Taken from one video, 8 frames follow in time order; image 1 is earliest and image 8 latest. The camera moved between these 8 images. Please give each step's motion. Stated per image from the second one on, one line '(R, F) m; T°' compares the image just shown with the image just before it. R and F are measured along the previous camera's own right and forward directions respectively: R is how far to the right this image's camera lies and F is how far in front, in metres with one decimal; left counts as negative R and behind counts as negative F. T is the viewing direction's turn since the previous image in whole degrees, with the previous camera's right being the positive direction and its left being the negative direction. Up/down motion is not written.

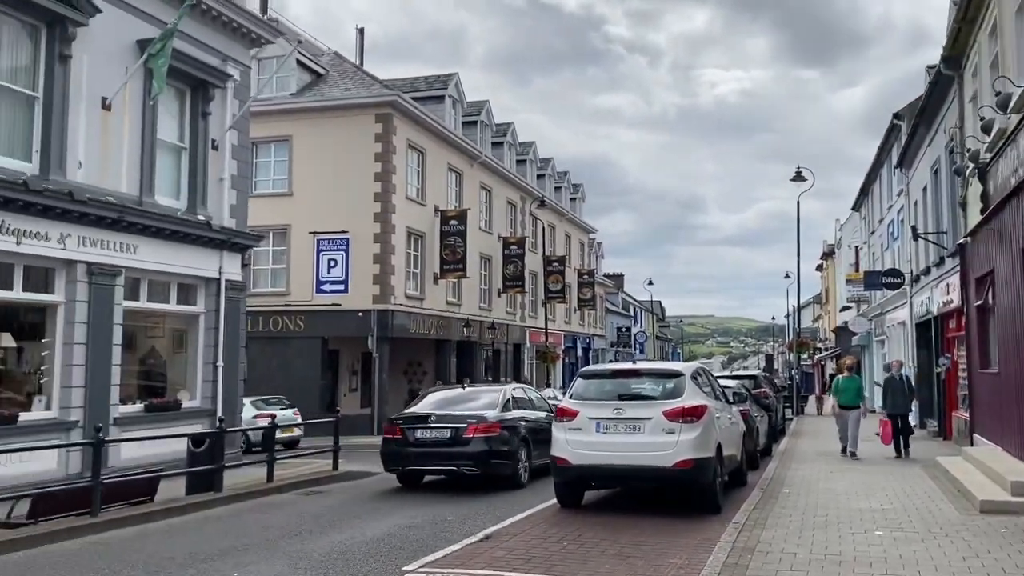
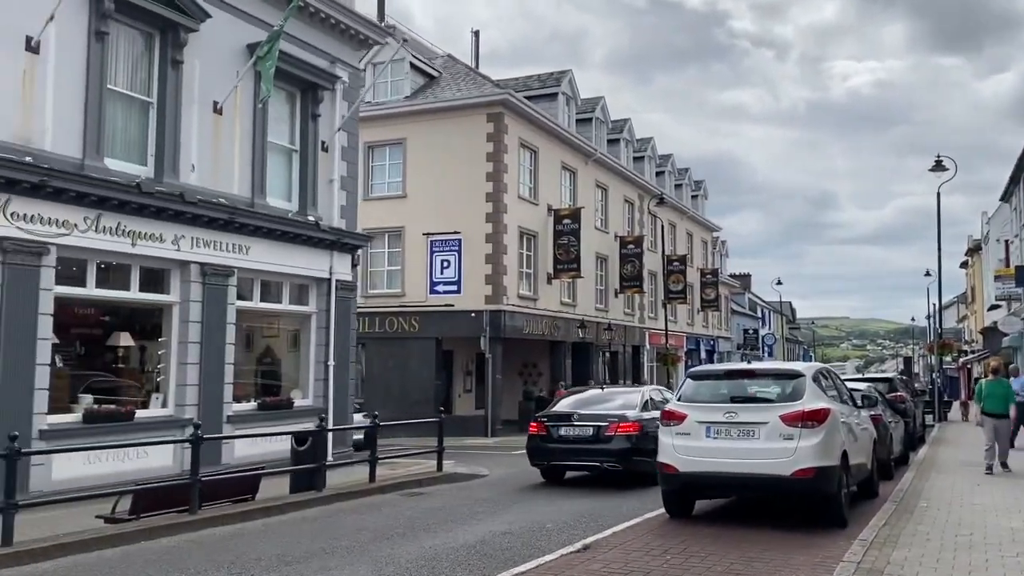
(+0.2, +0.5) m; -8°
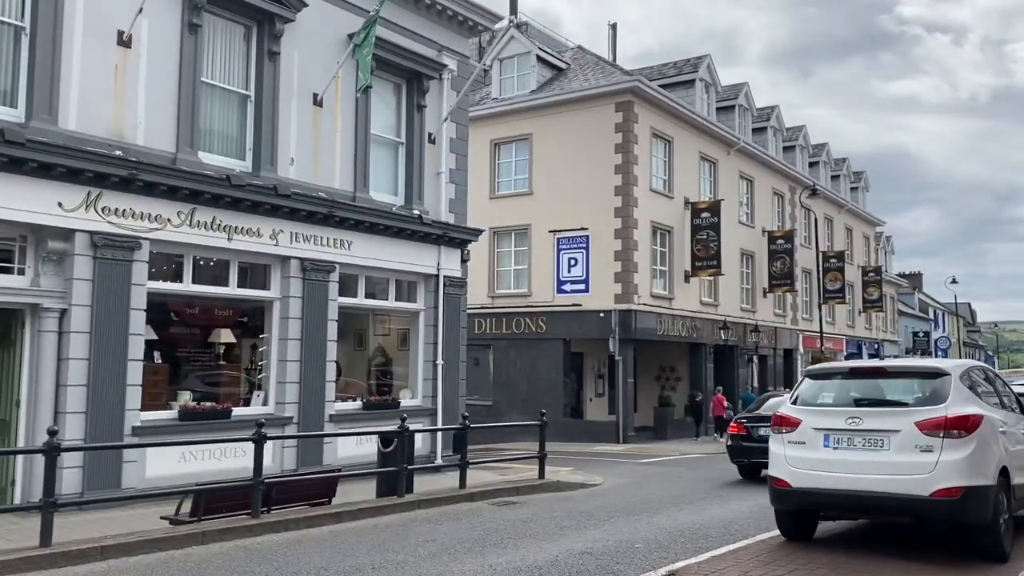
(+0.7, +1.1) m; -10°
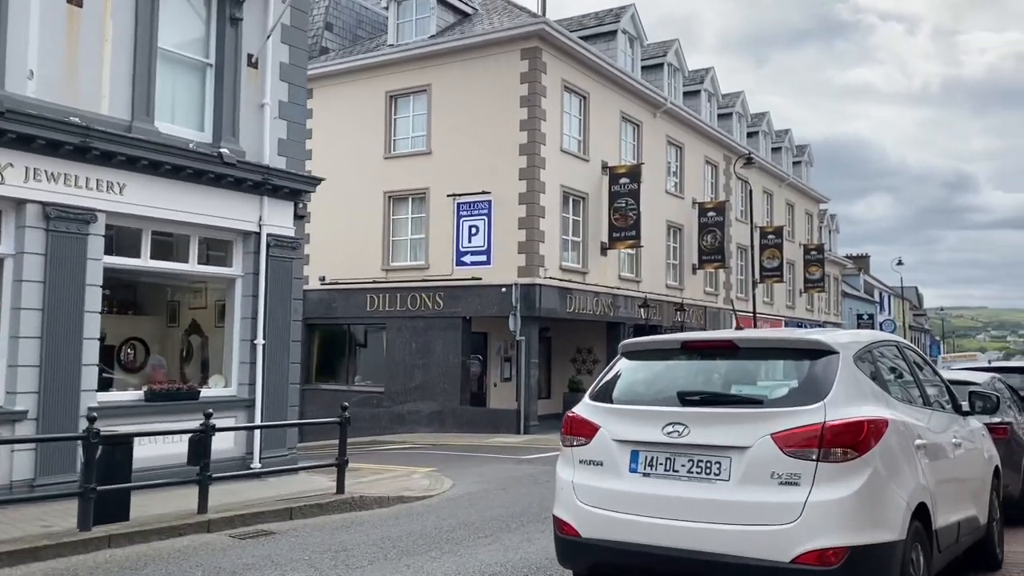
(+1.8, +2.9) m; +3°
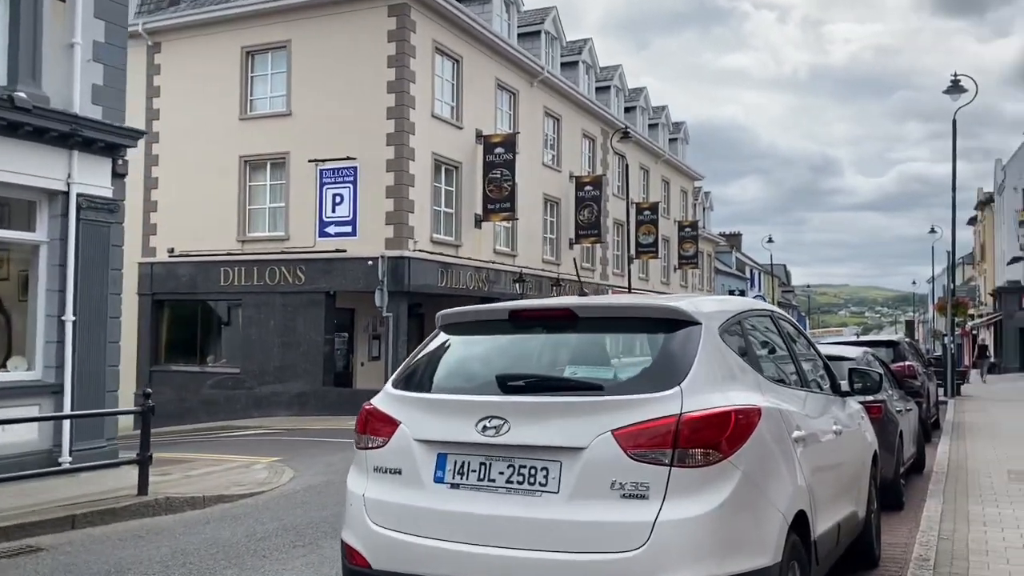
(+0.4, +1.0) m; +8°
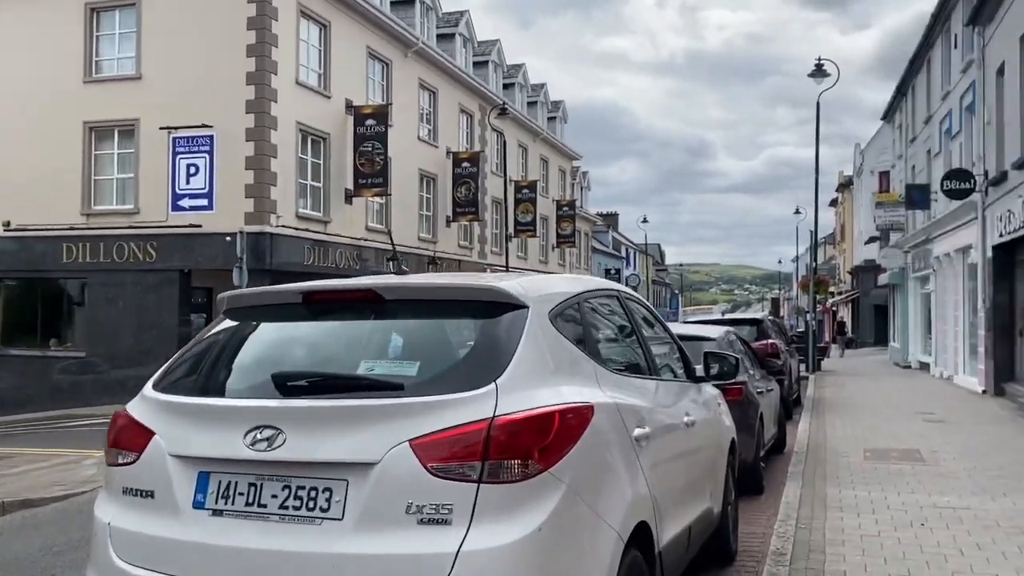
(+0.3, +0.6) m; +8°
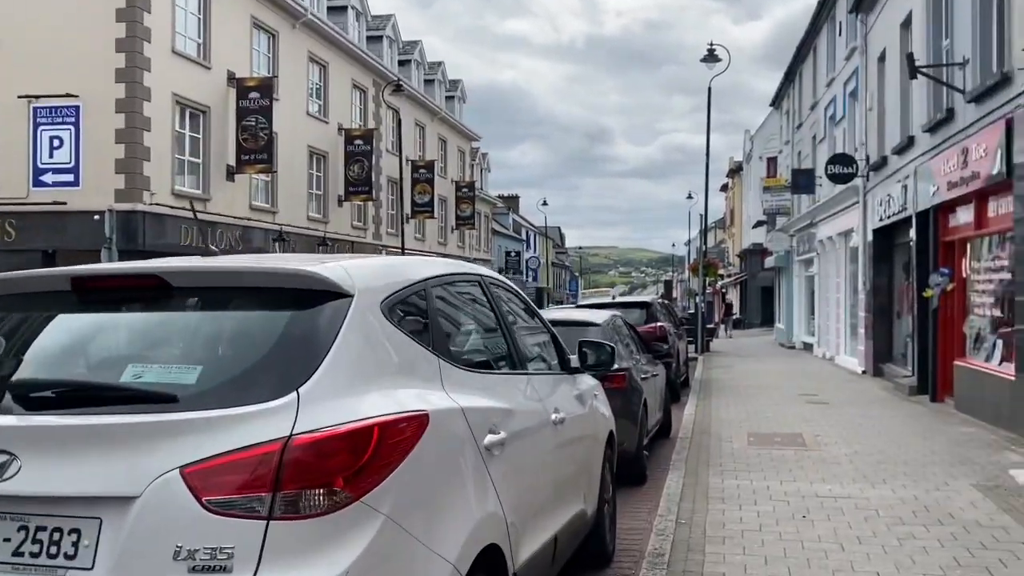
(+0.2, +0.4) m; +6°
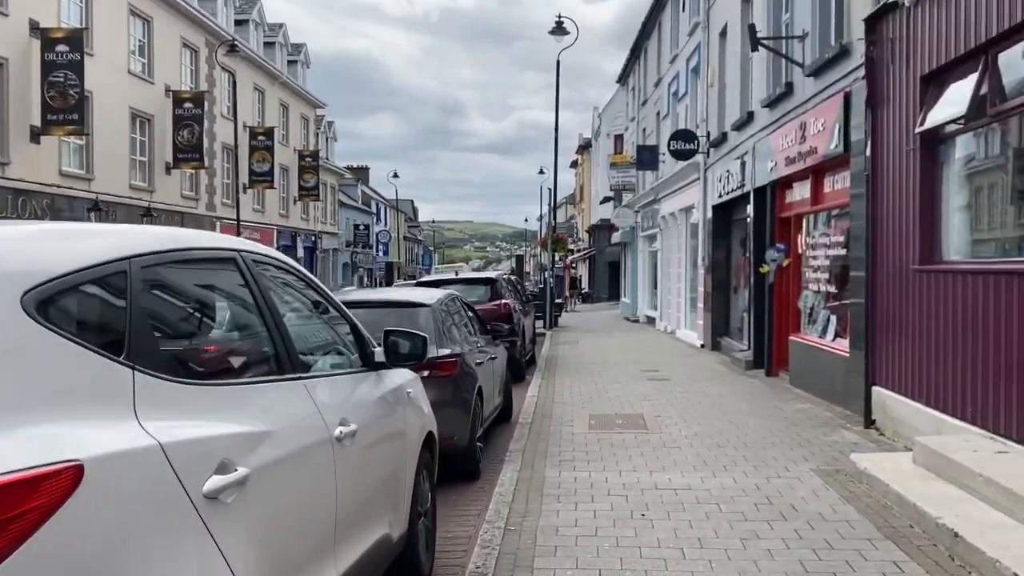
(+0.2, +0.7) m; +10°
